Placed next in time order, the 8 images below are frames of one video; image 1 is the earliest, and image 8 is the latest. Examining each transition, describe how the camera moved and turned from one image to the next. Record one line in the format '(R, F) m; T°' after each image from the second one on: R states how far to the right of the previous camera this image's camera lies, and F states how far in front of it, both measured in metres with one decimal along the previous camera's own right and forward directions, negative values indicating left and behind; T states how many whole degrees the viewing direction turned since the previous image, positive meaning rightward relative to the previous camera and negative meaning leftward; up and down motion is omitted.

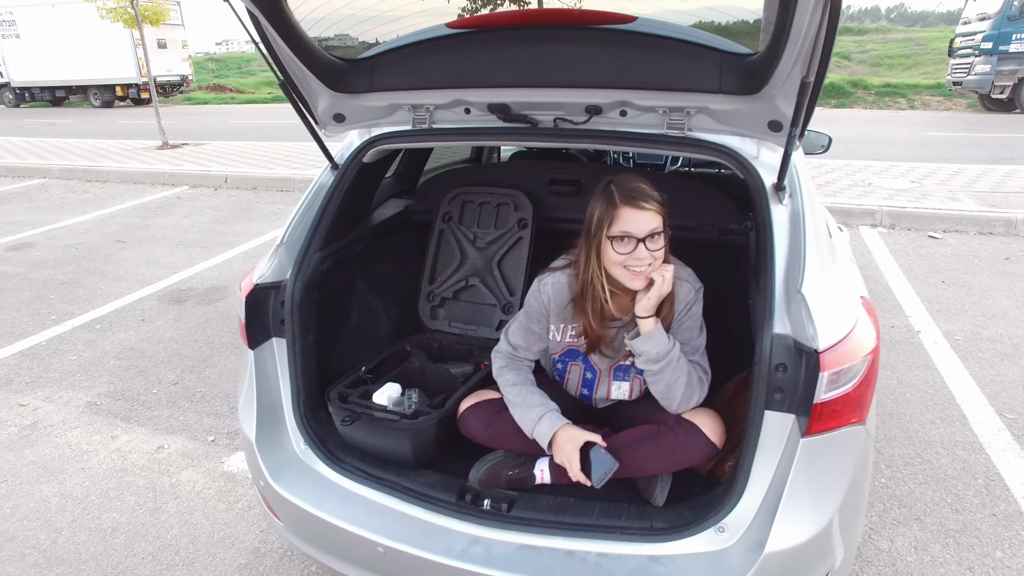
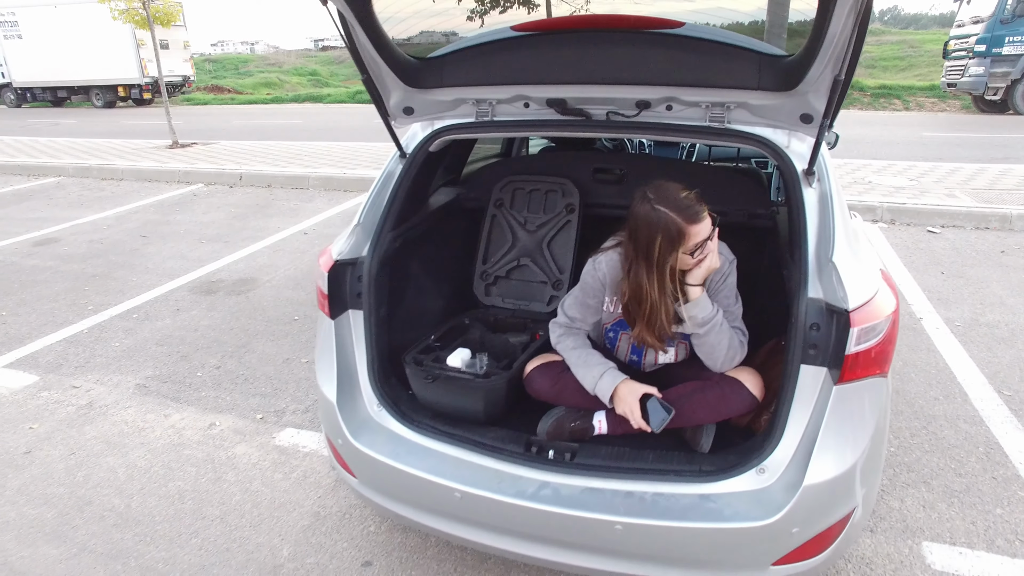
(-0.2, -0.2) m; 0°
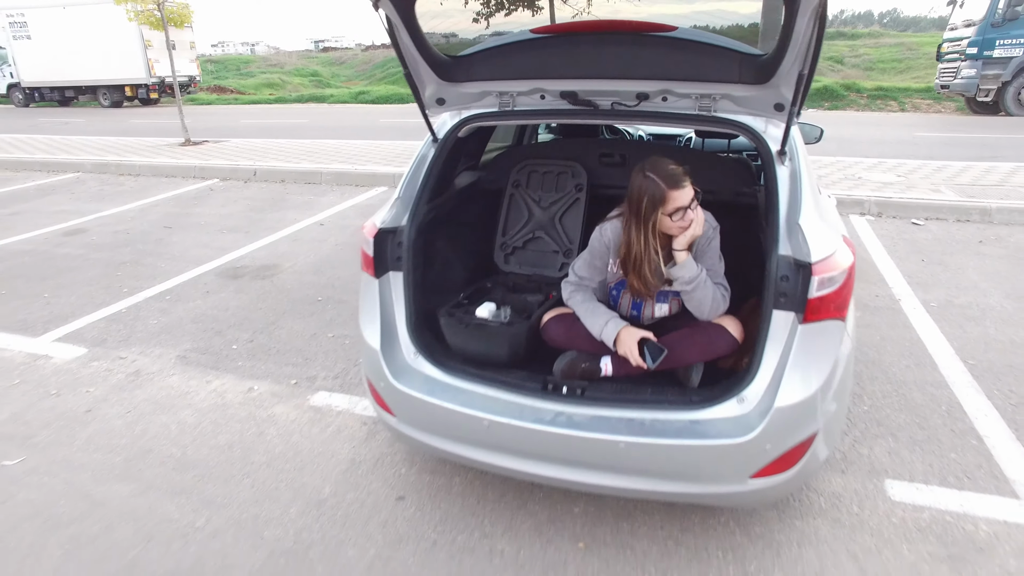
(-0.1, -0.3) m; 0°
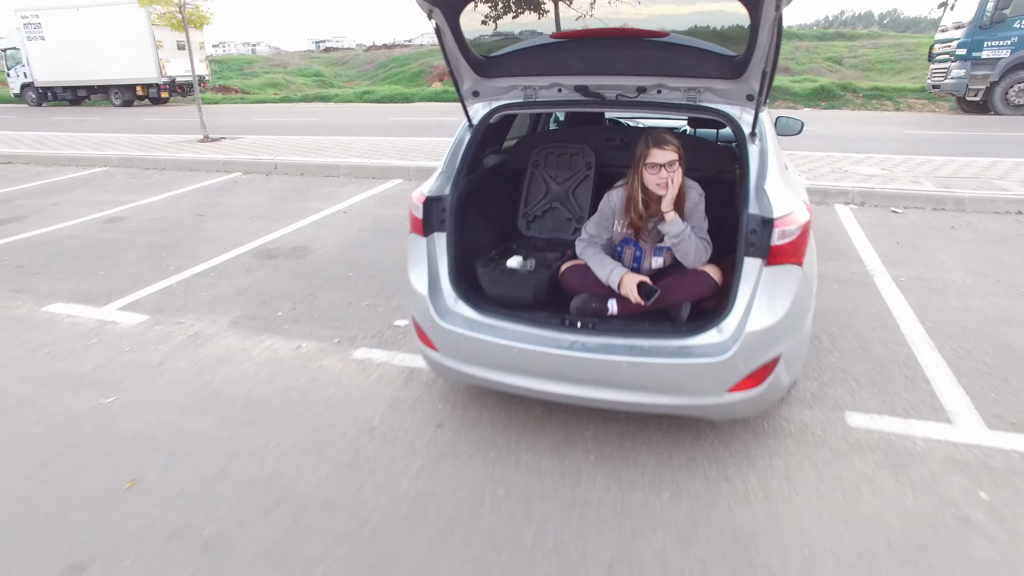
(-0.1, -0.5) m; 0°
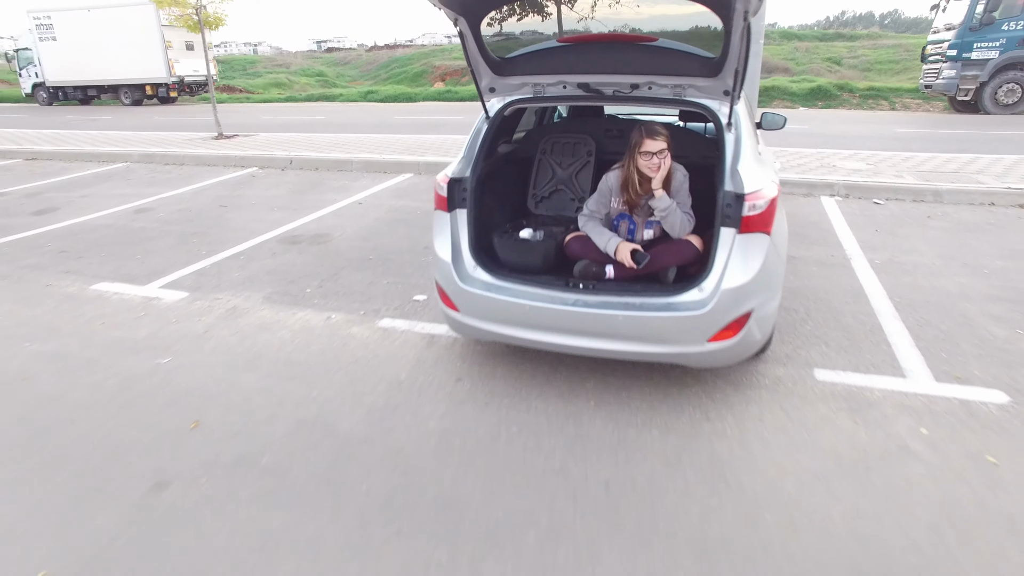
(-0.1, -0.4) m; 0°
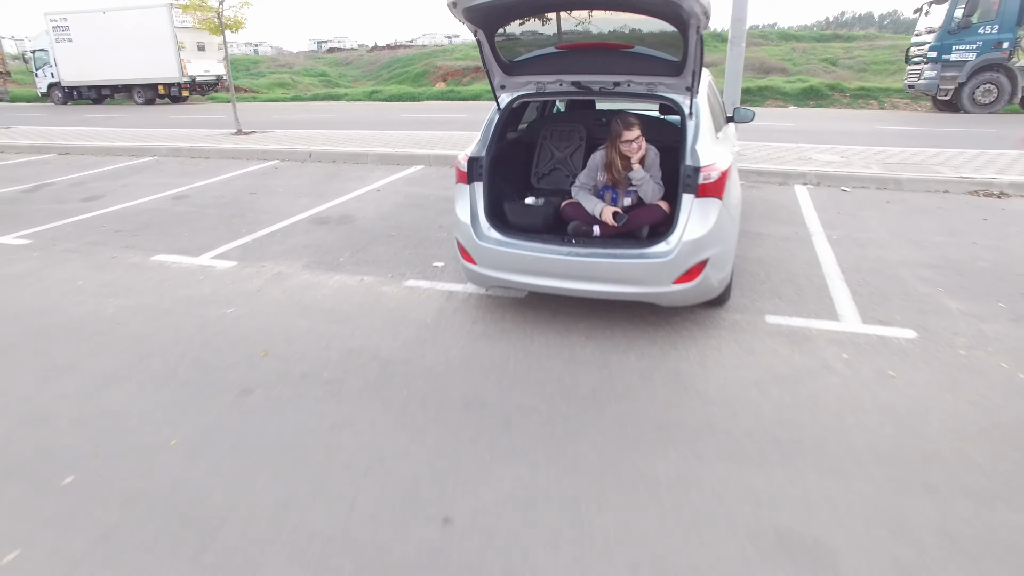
(0.0, -0.7) m; 0°
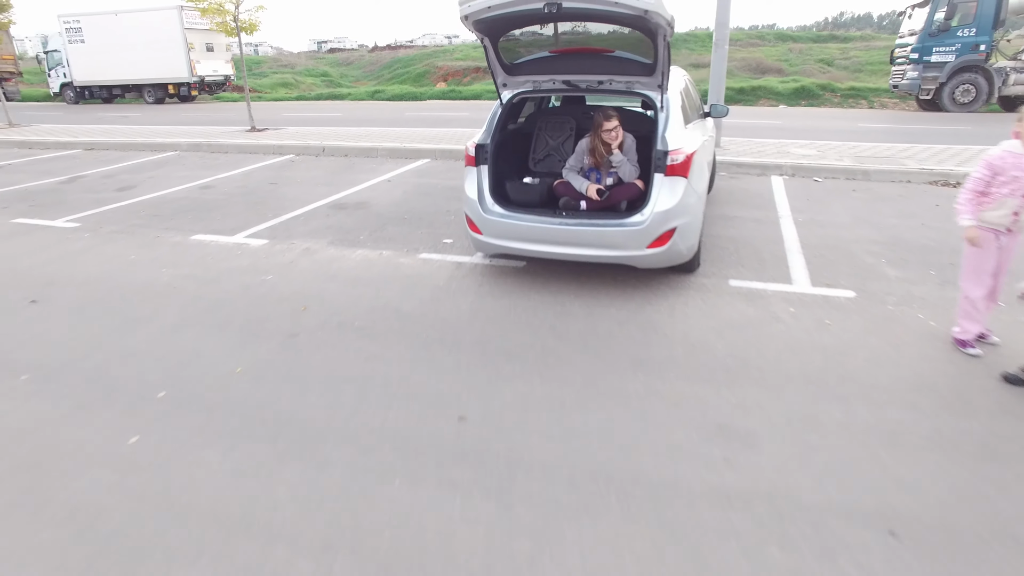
(0.0, -0.7) m; 0°
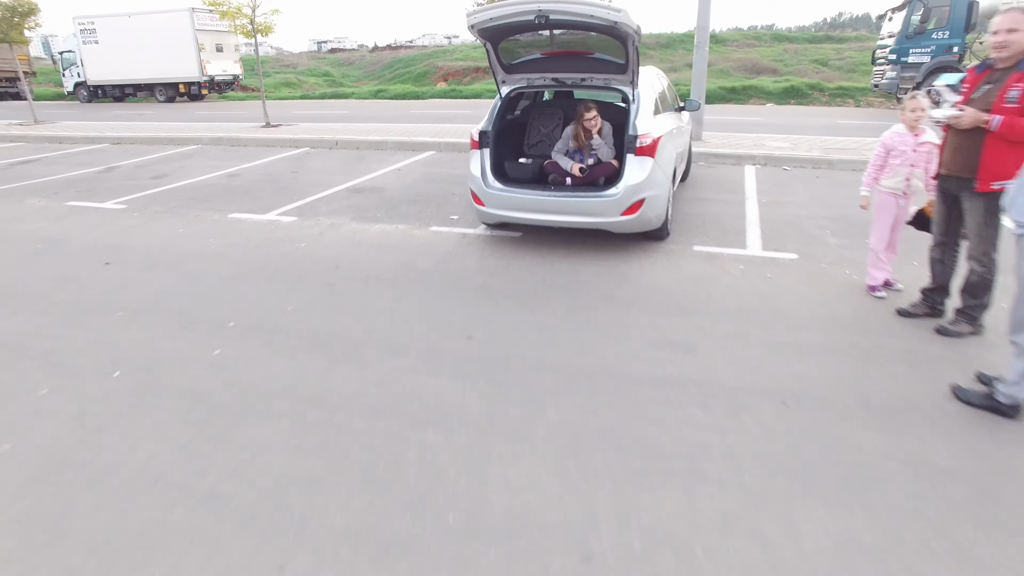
(0.0, -0.9) m; 0°
